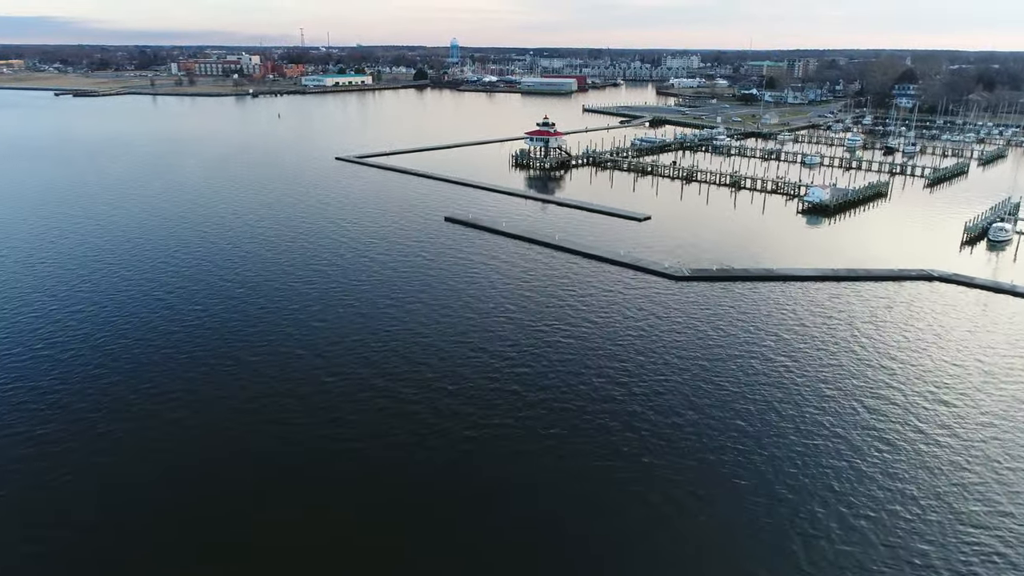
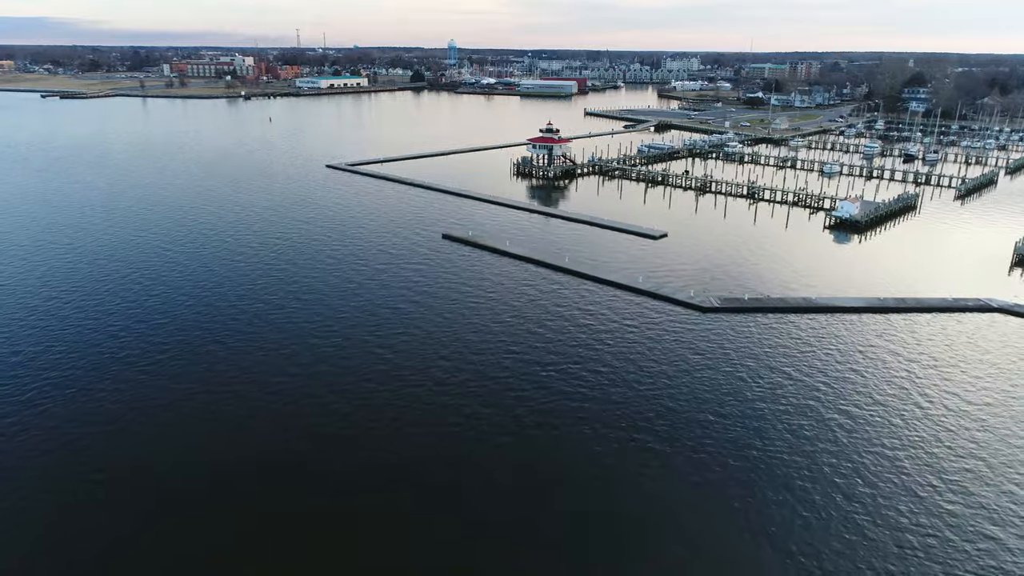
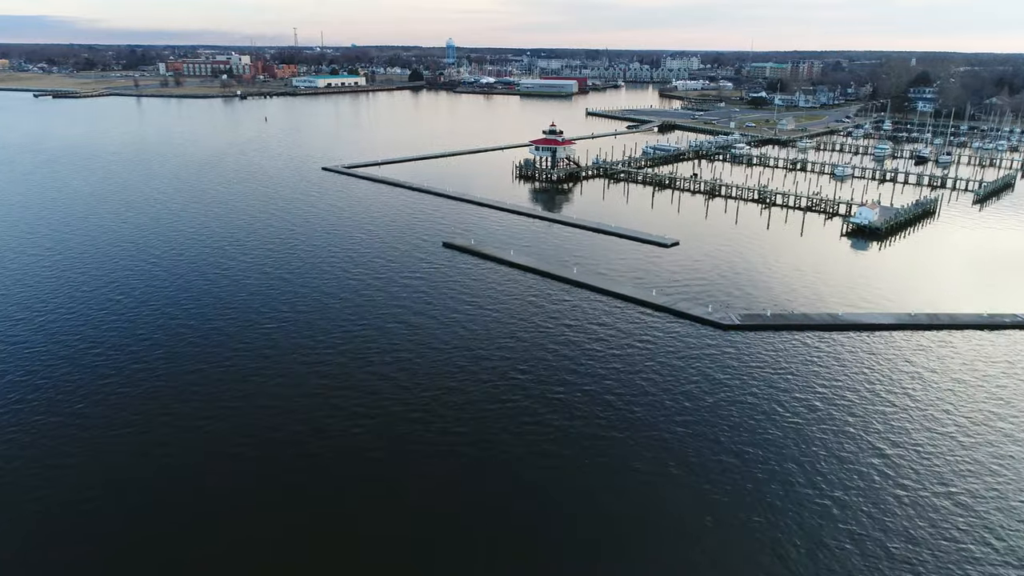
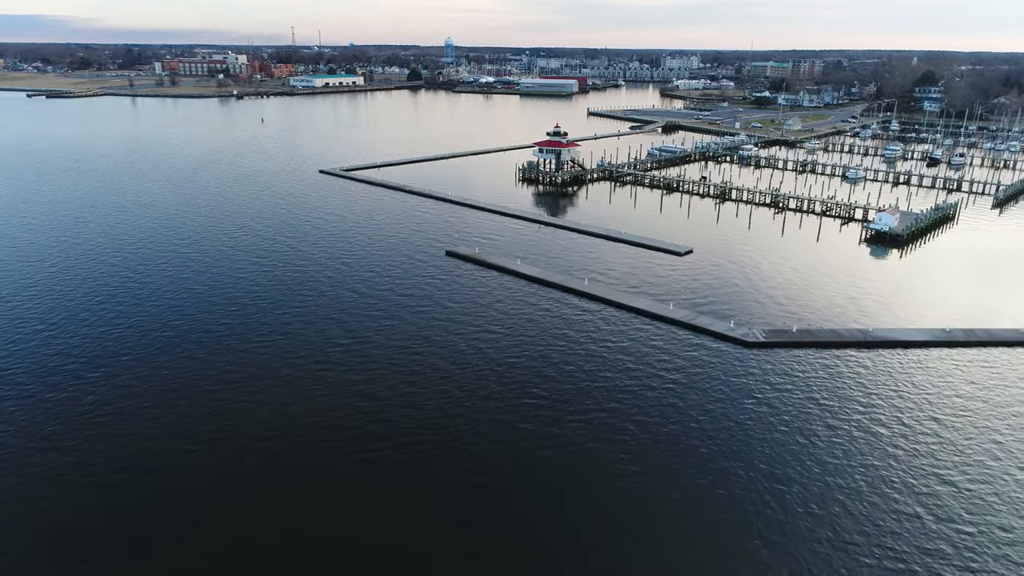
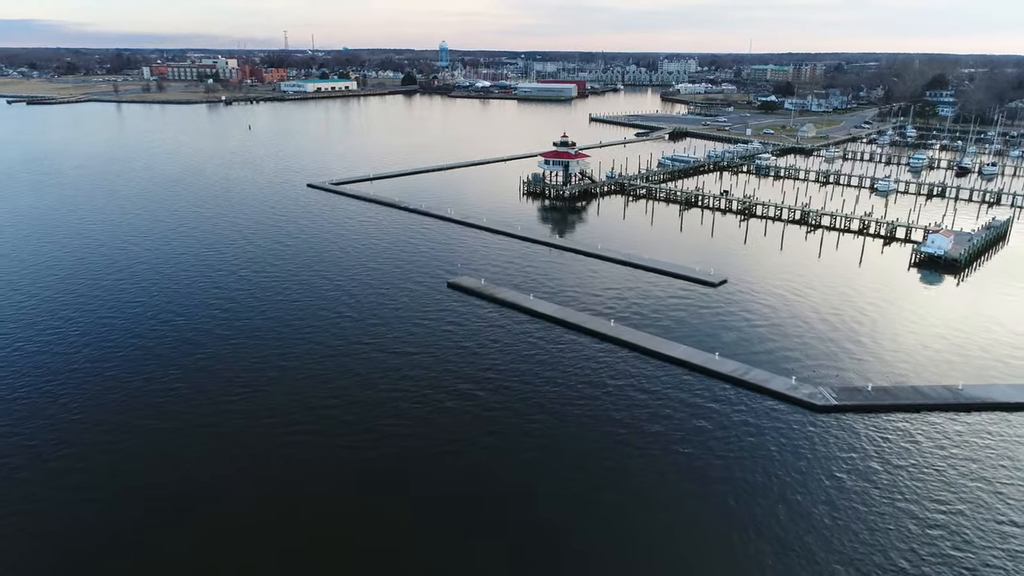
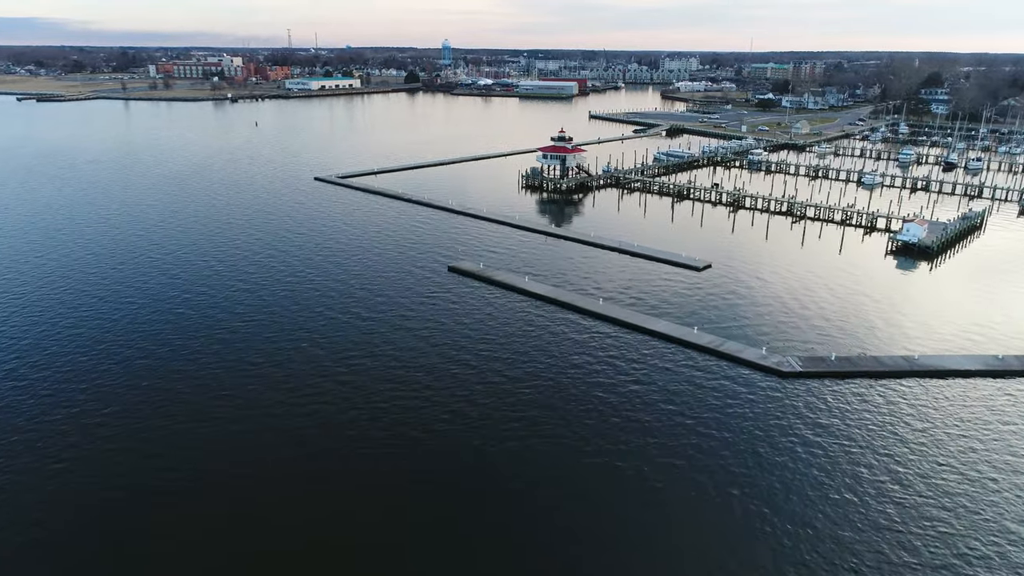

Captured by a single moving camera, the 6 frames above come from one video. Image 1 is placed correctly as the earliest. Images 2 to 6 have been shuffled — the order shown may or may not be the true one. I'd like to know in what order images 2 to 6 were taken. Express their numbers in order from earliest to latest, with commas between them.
2, 3, 4, 6, 5
